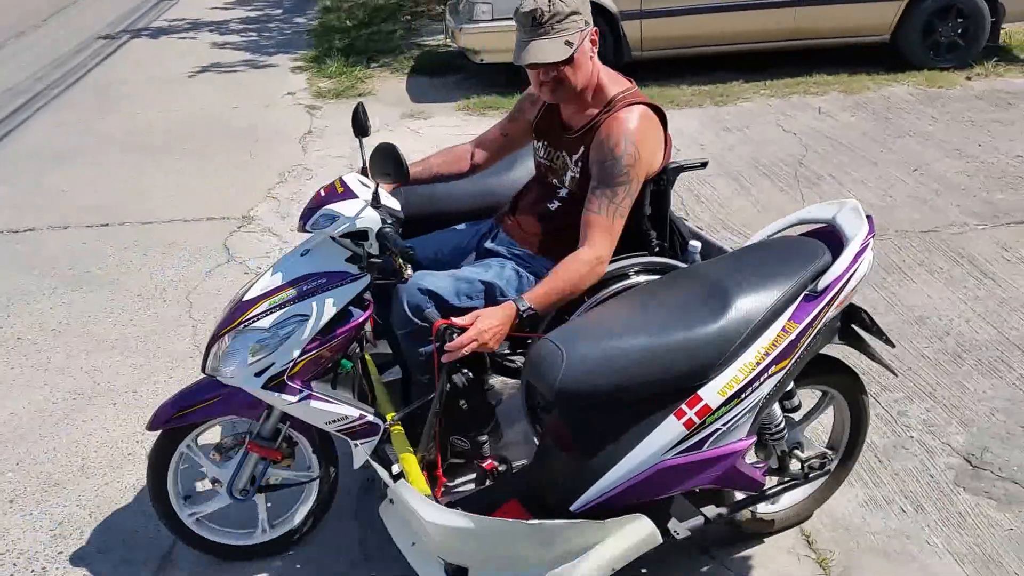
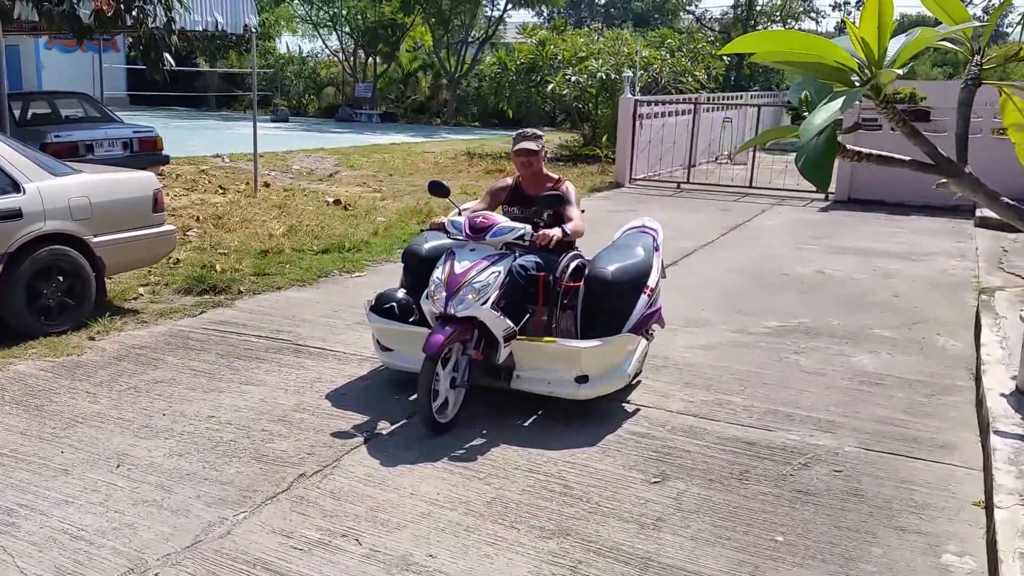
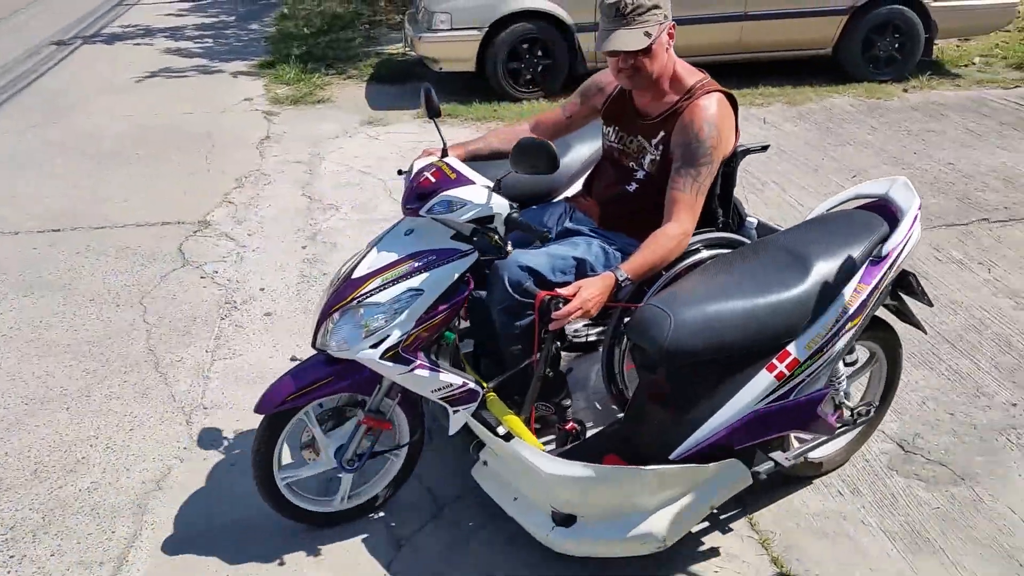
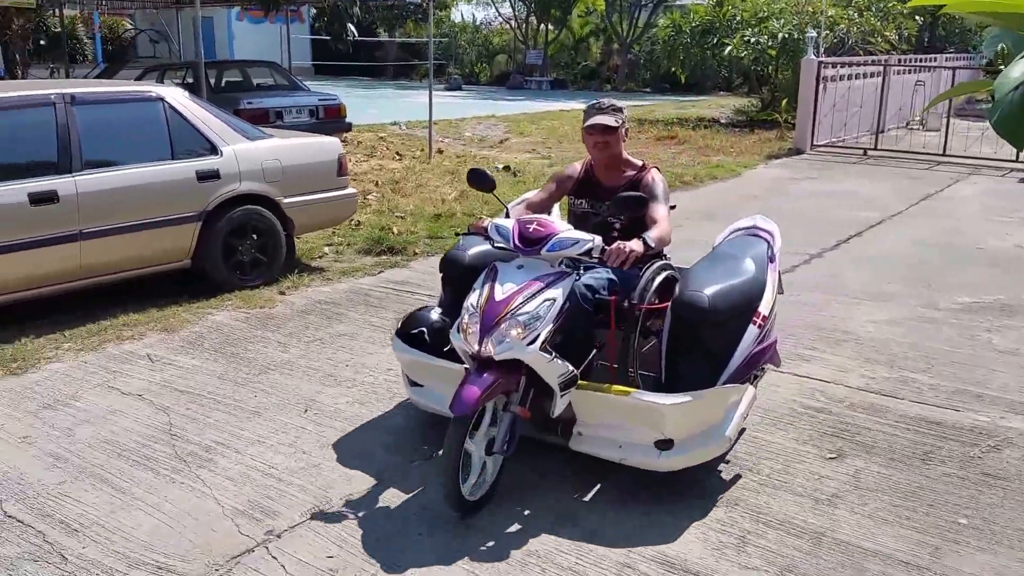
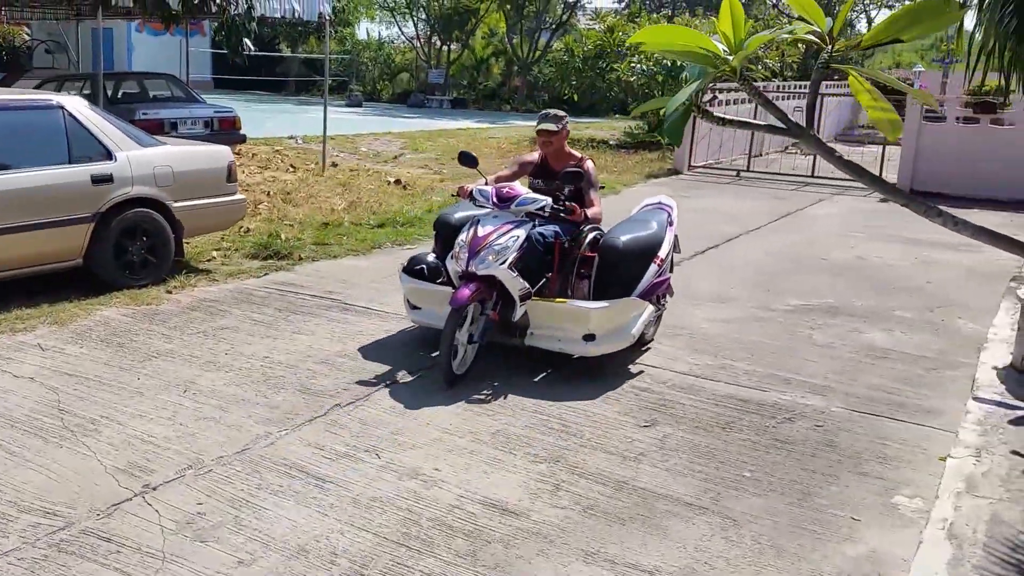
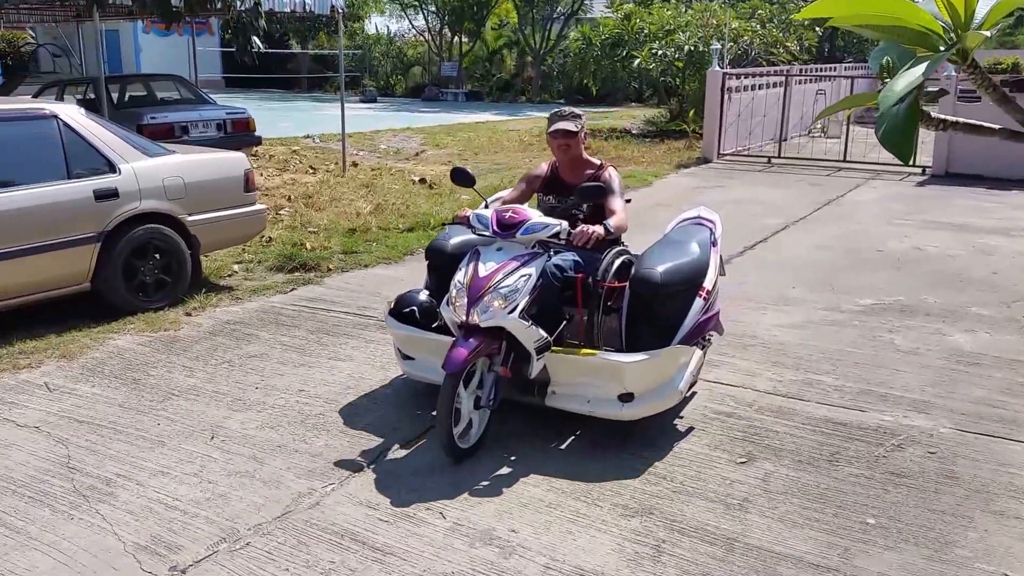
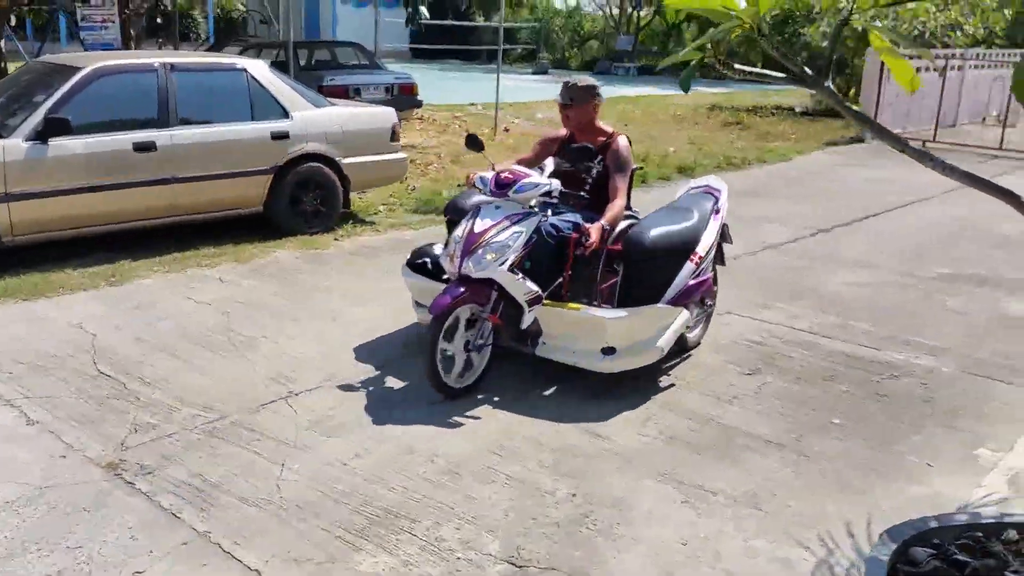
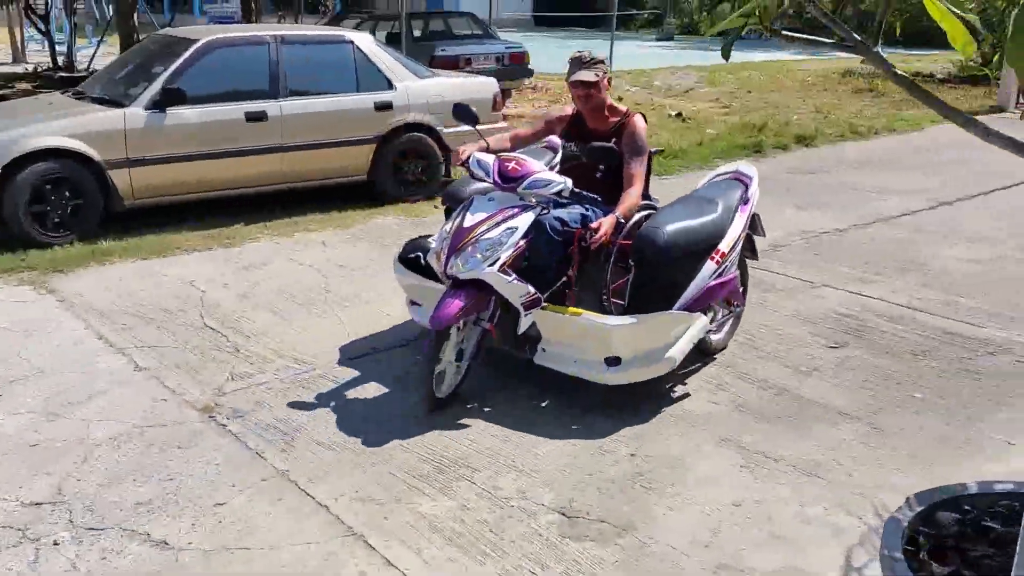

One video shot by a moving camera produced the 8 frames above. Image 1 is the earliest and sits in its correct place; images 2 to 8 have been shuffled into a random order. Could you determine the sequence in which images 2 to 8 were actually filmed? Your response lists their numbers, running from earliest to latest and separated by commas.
3, 8, 7, 5, 2, 6, 4
